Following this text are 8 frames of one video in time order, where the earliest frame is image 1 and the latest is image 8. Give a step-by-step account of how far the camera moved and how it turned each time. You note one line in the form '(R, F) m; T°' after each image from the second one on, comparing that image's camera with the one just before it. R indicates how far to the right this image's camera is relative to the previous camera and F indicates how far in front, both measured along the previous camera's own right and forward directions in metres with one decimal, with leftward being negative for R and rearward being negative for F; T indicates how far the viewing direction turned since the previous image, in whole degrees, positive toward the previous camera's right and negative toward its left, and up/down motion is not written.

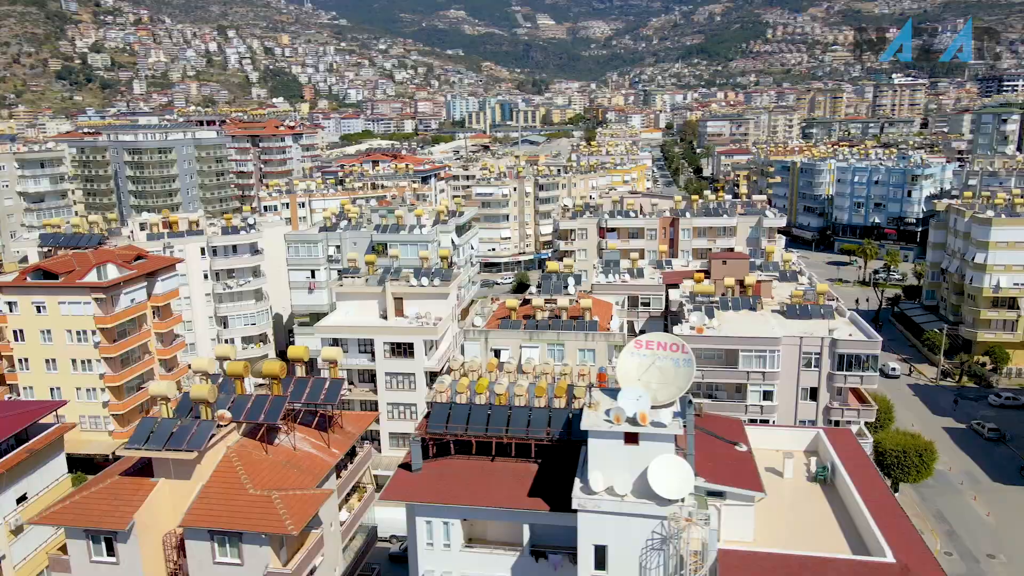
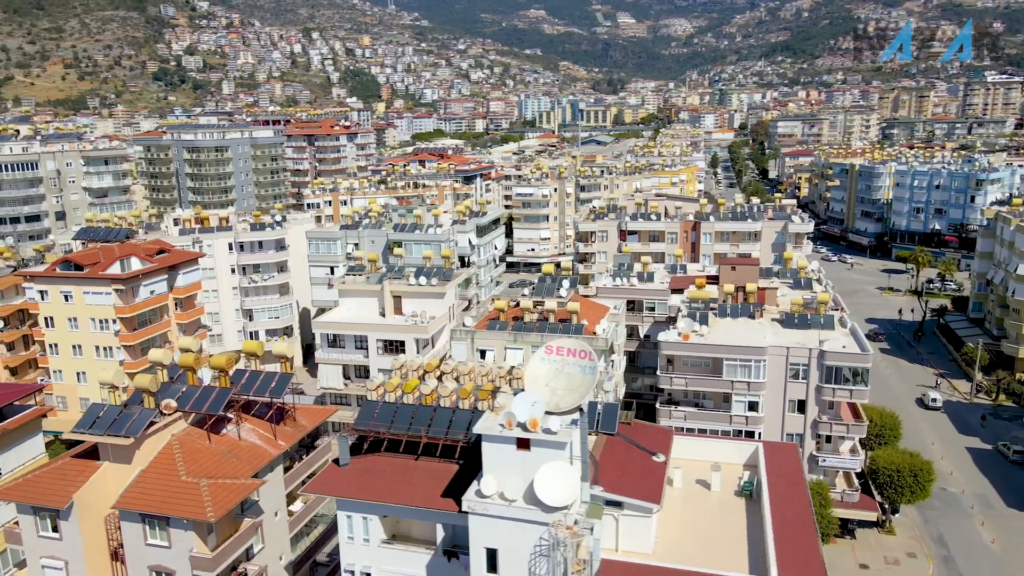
(+4.9, 0.0) m; -6°
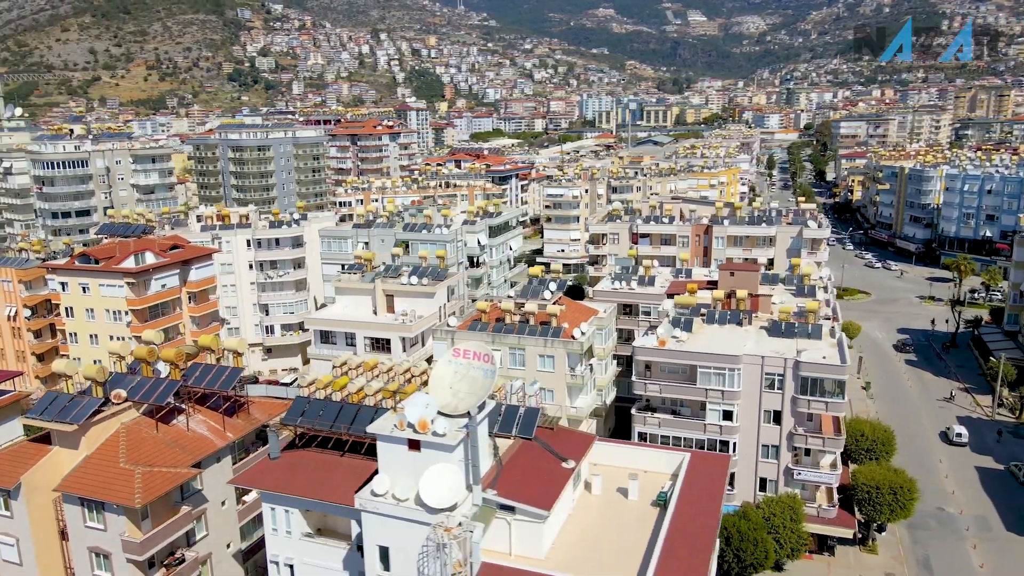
(+4.7, 0.0) m; -5°
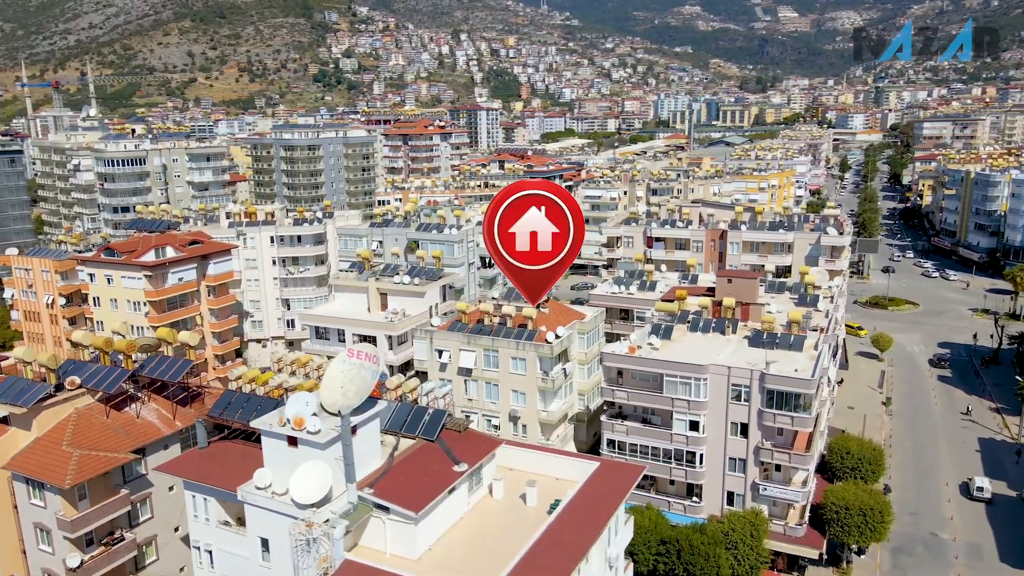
(+5.7, +0.2) m; -6°
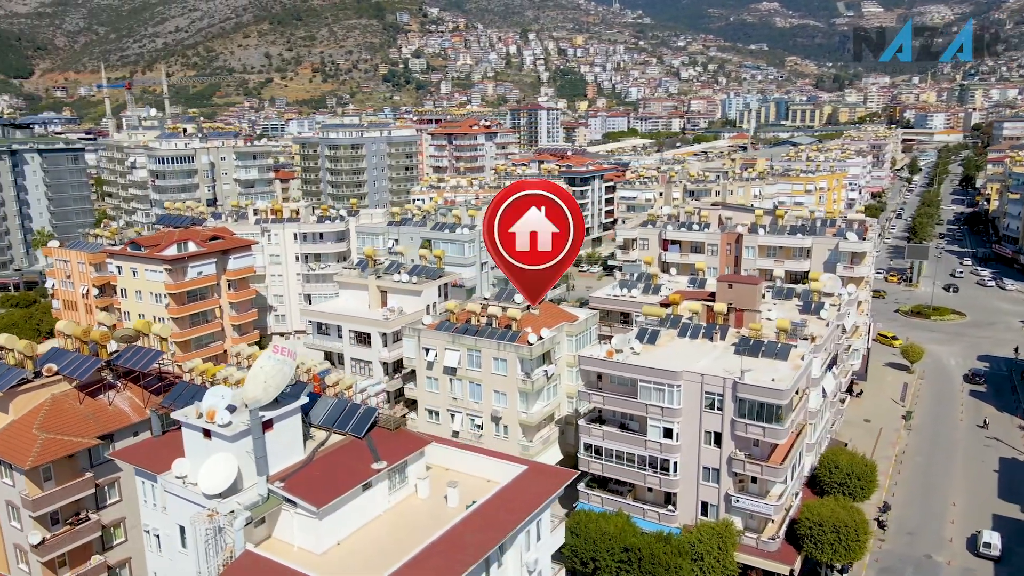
(+4.6, +0.2) m; -5°
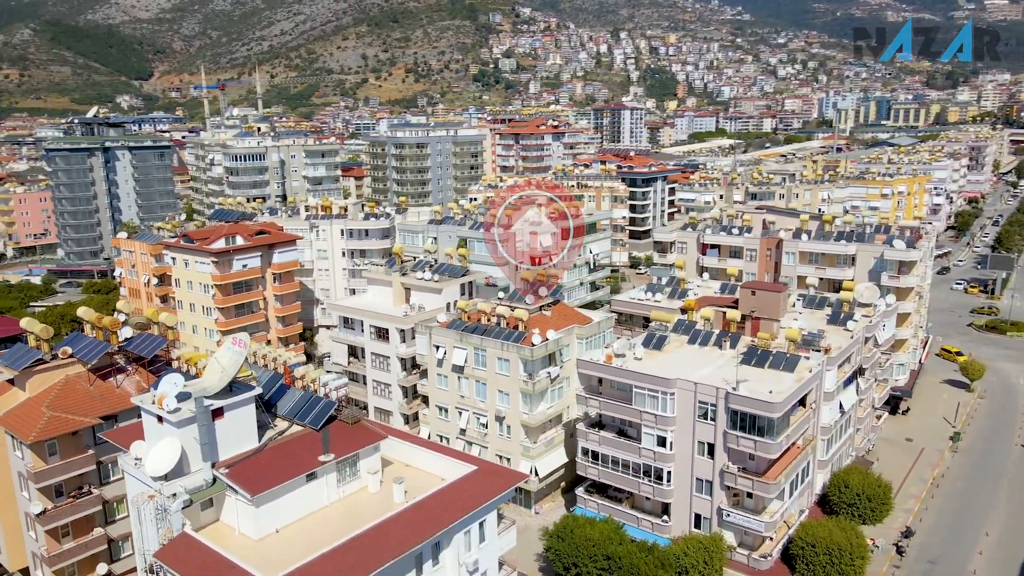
(+4.5, +0.3) m; -7°
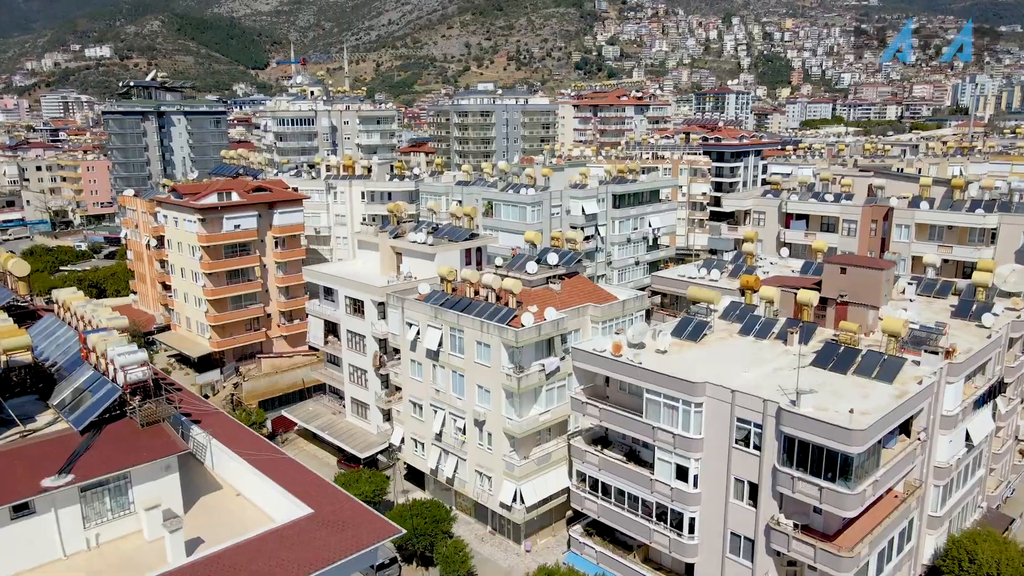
(+4.6, +10.8) m; -8°
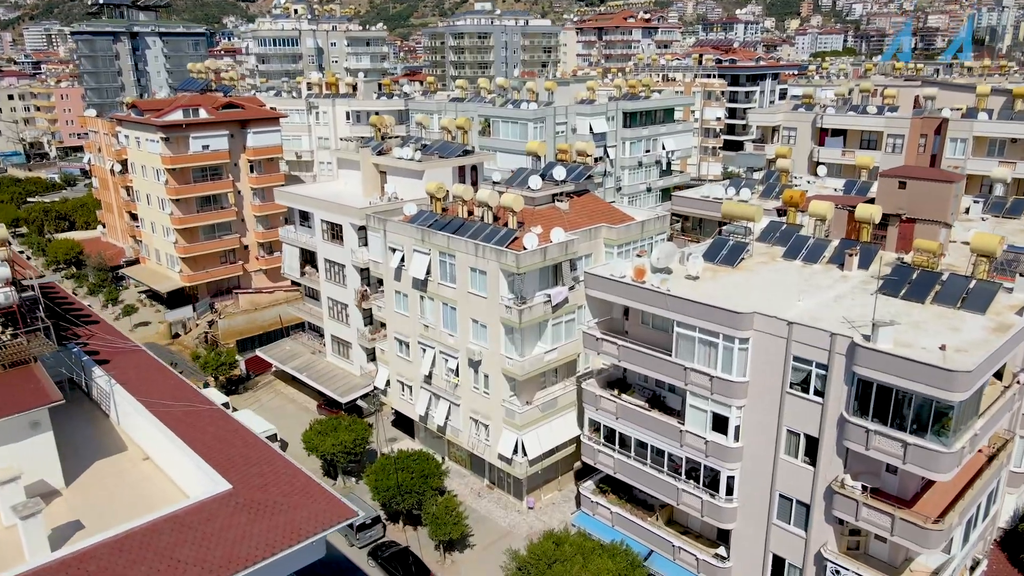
(0.0, +4.7) m; 0°
